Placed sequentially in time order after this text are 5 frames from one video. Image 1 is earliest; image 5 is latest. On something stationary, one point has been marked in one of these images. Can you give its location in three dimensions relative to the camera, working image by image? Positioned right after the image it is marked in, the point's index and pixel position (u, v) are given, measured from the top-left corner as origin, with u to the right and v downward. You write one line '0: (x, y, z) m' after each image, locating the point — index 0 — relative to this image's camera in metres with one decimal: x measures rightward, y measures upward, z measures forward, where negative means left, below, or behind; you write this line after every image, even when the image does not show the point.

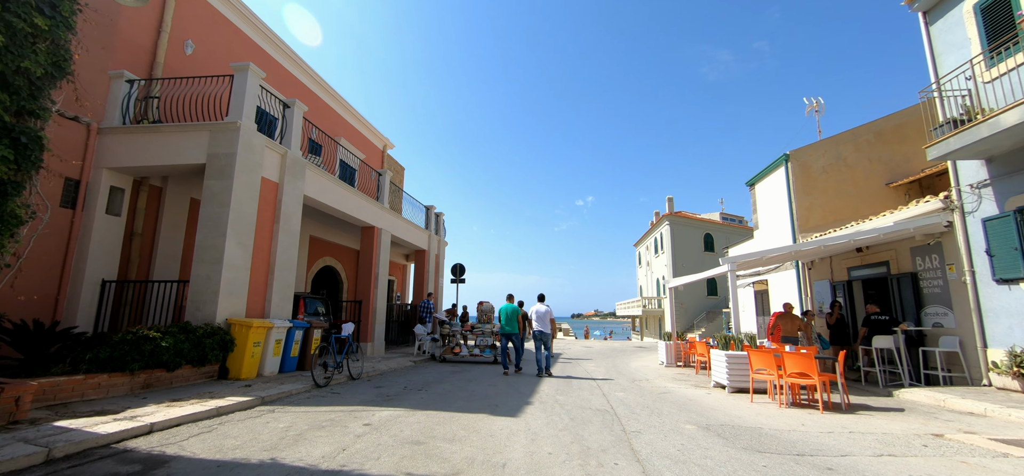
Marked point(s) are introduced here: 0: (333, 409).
0: (-2.3, -2.2, +5.5) m
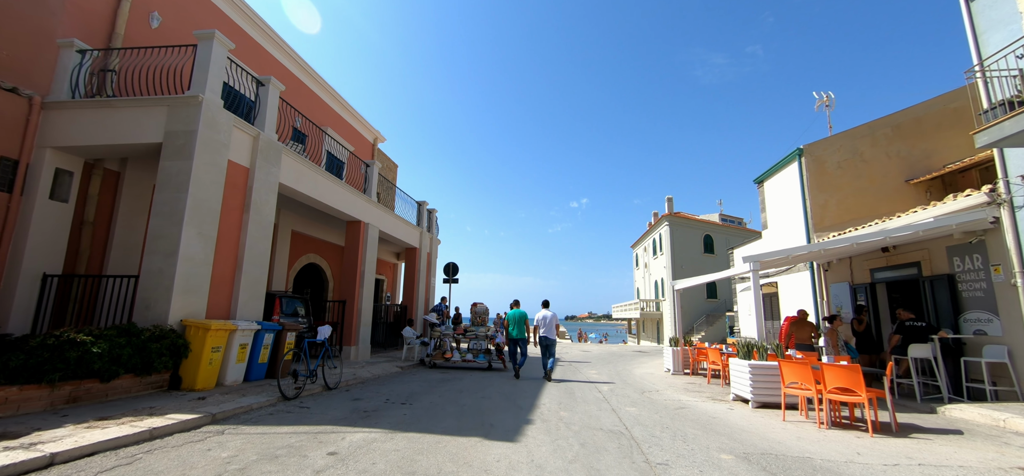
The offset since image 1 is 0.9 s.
0: (-2.3, -2.1, +4.6) m
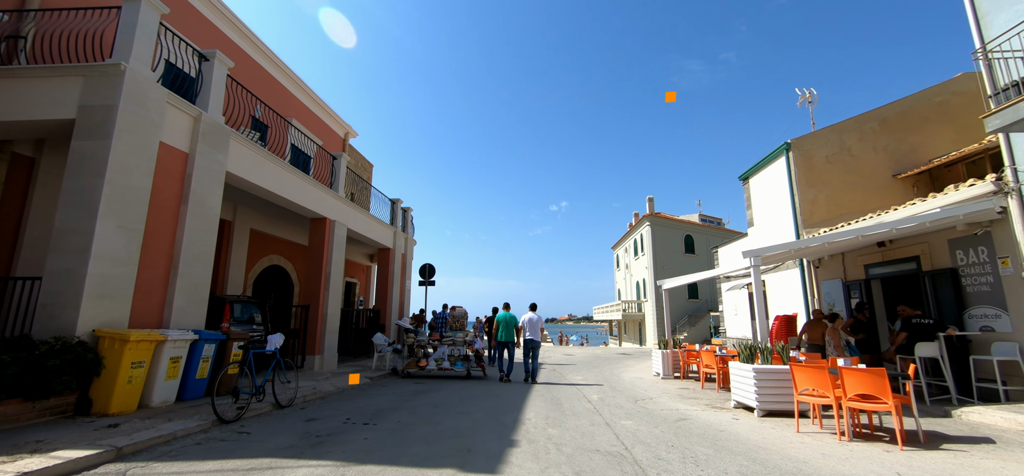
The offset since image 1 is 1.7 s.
0: (-2.5, -2.0, +3.7) m
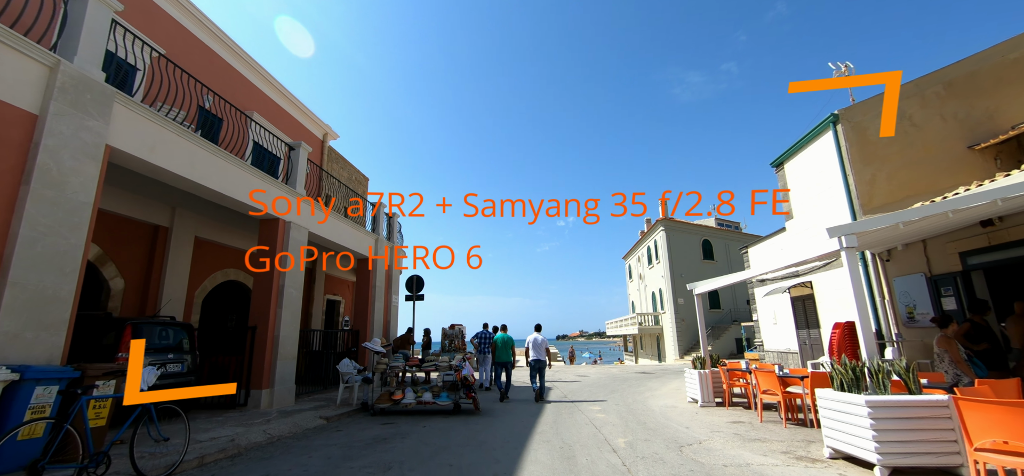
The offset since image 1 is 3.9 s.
0: (-2.7, -1.7, +1.6) m
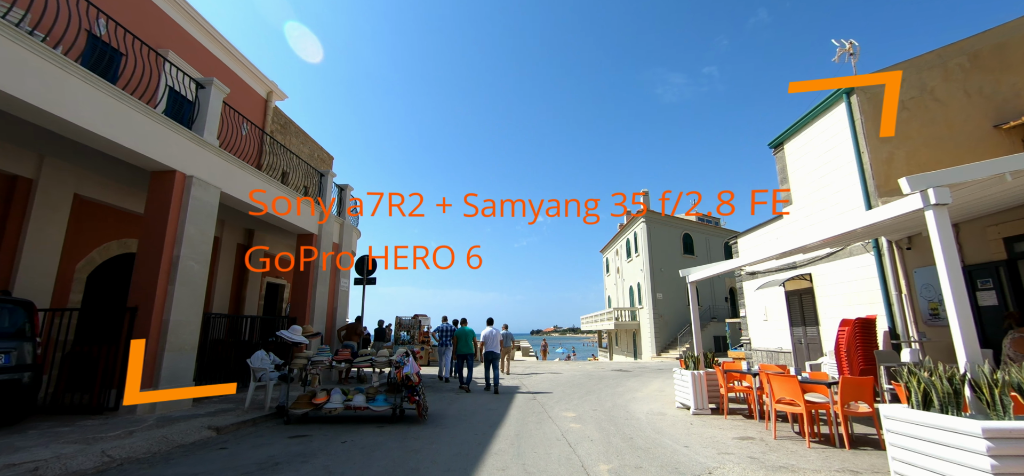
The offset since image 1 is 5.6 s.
0: (-3.0, -1.2, -0.1) m
